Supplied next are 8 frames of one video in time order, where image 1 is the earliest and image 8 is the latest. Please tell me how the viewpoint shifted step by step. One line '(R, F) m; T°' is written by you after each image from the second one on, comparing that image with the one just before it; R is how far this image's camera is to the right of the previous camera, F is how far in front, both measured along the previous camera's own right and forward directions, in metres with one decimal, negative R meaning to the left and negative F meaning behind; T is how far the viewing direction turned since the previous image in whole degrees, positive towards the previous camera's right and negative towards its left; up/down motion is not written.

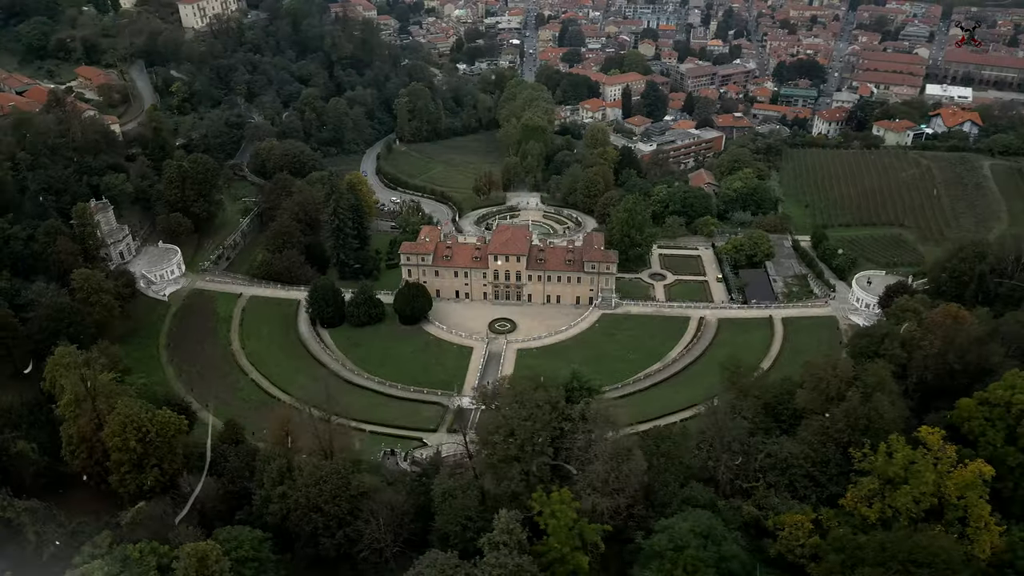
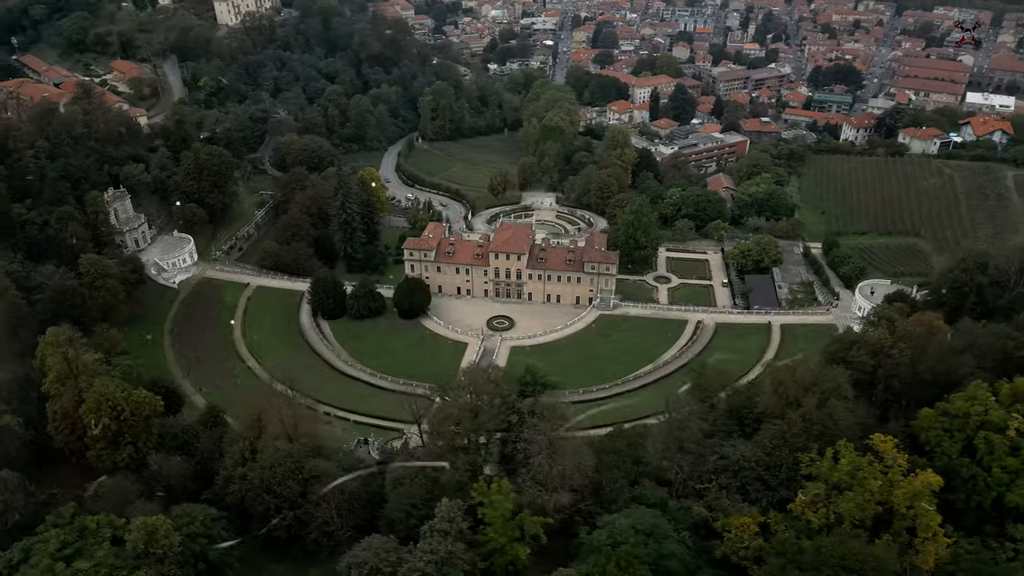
(+3.1, -0.4) m; -3°
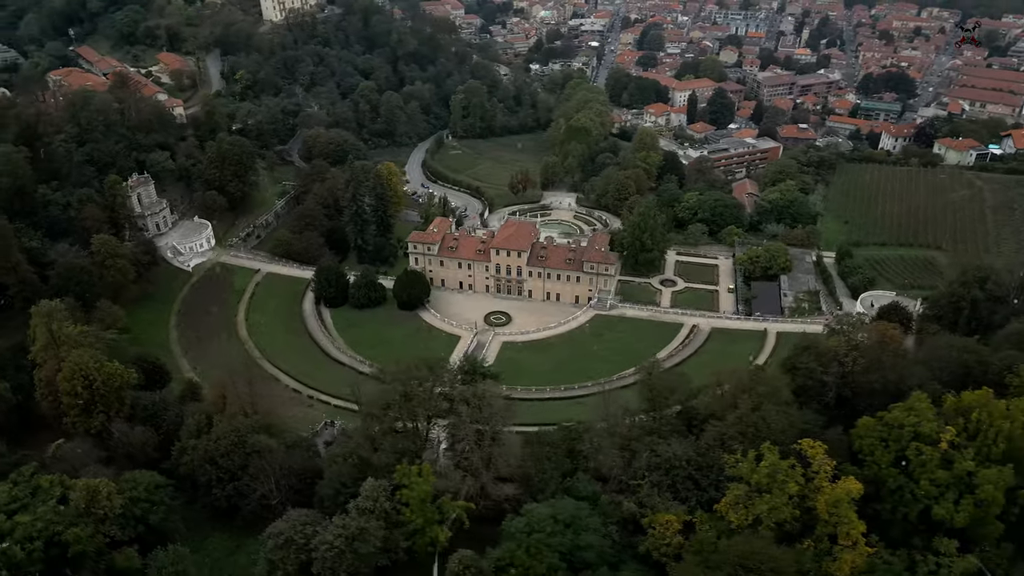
(+4.4, -0.6) m; -4°
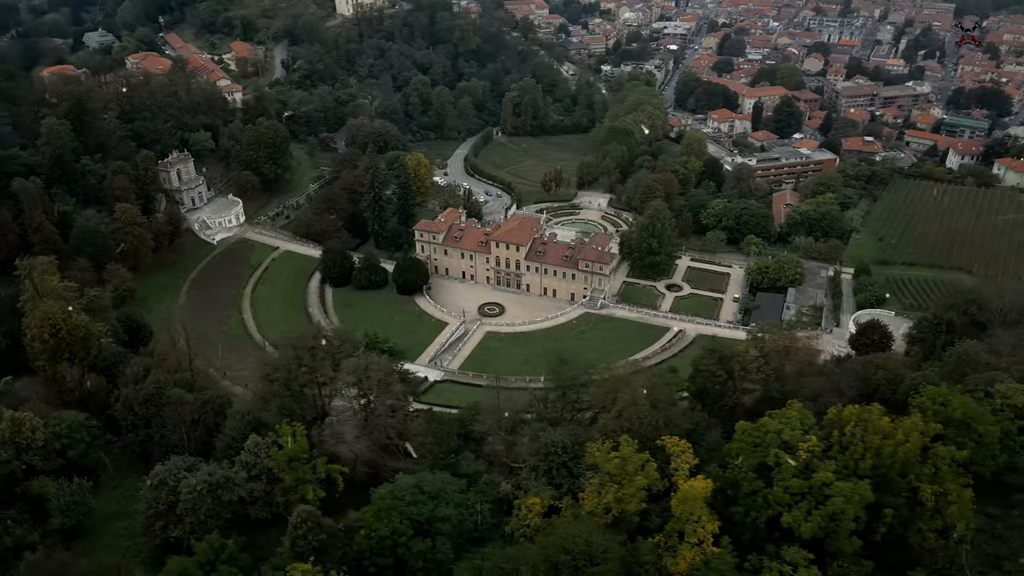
(+7.9, -0.8) m; -7°
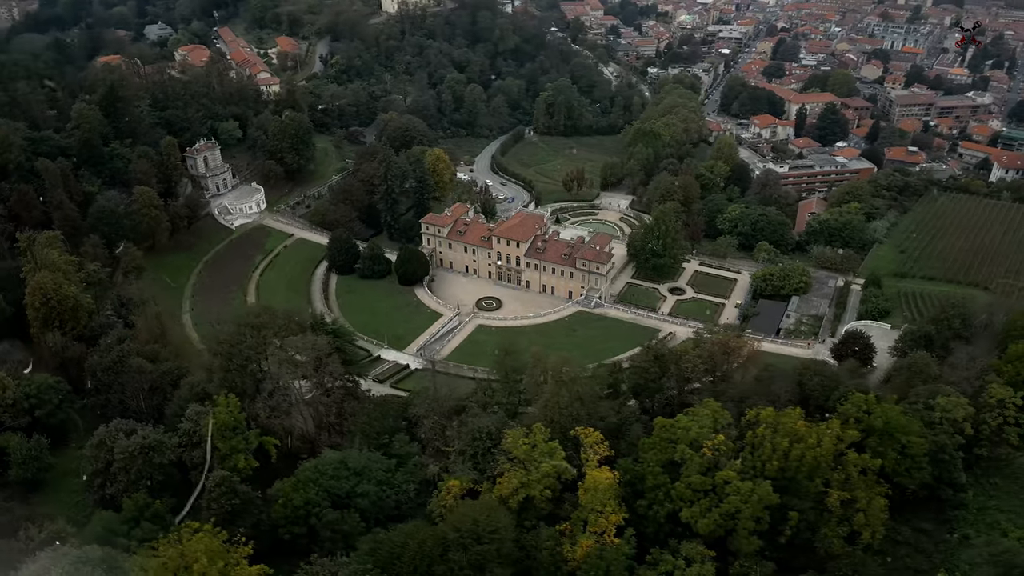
(+5.1, -0.7) m; -4°
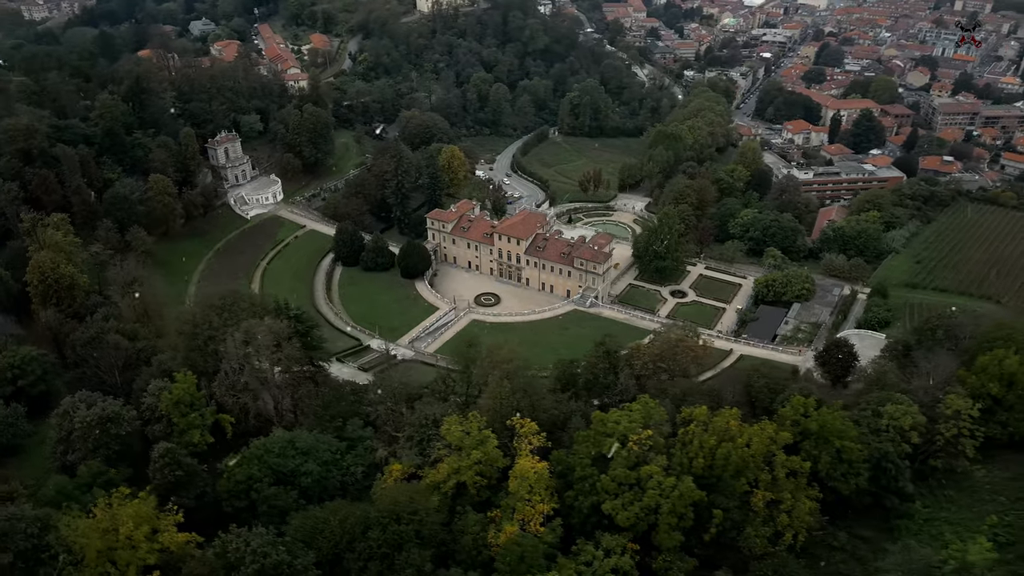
(+4.0, -0.6) m; -3°
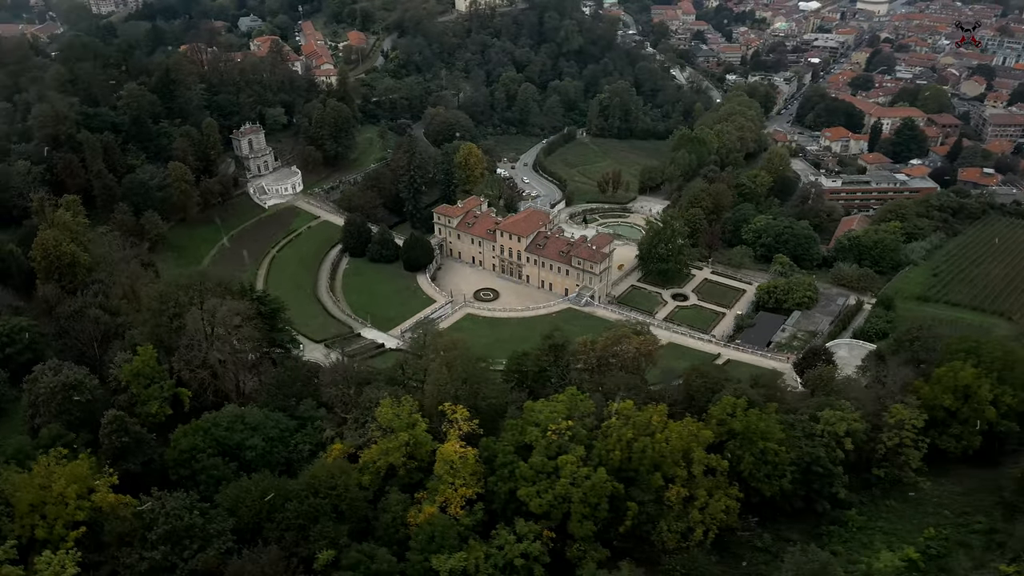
(+4.6, -0.6) m; -4°
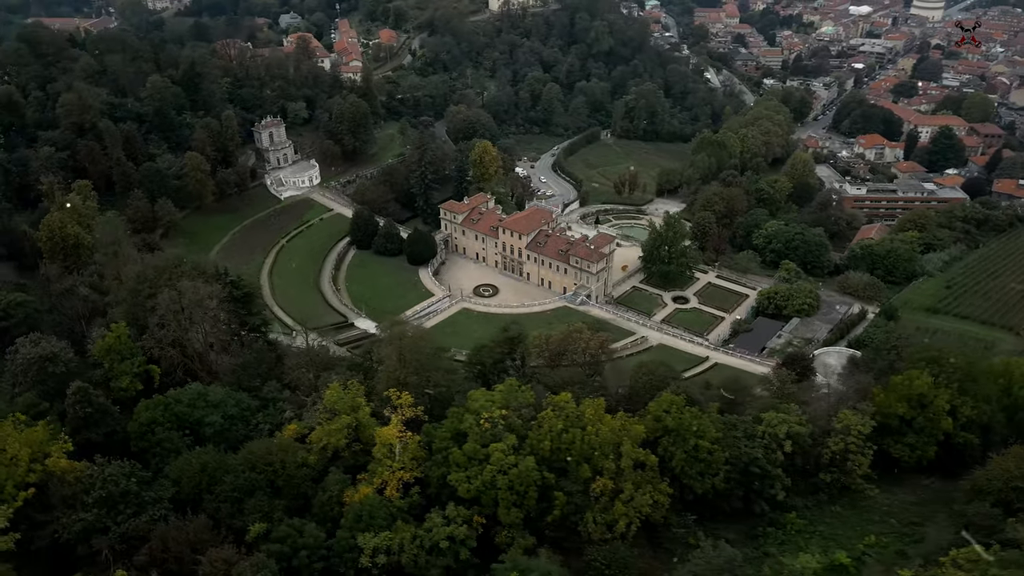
(+4.0, -0.6) m; -3°
